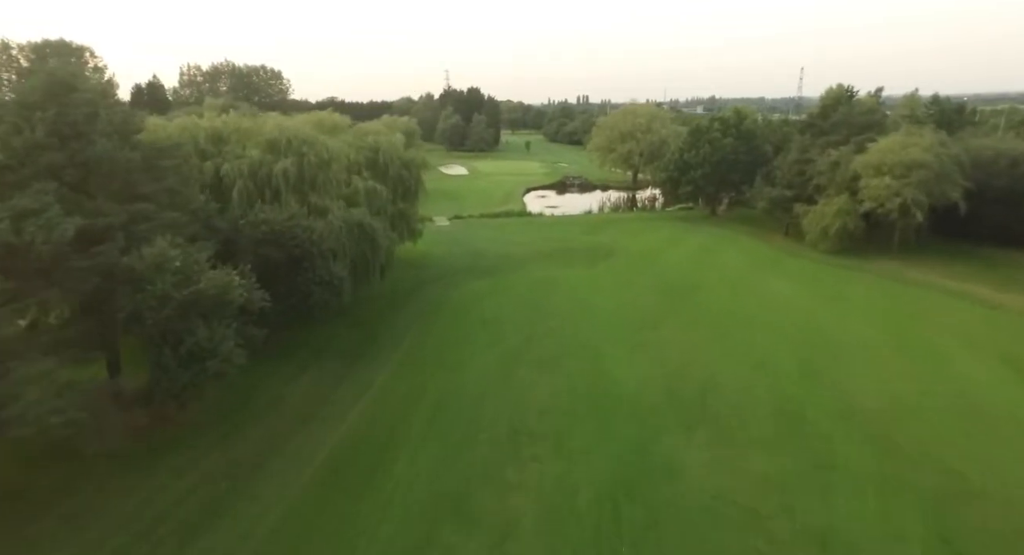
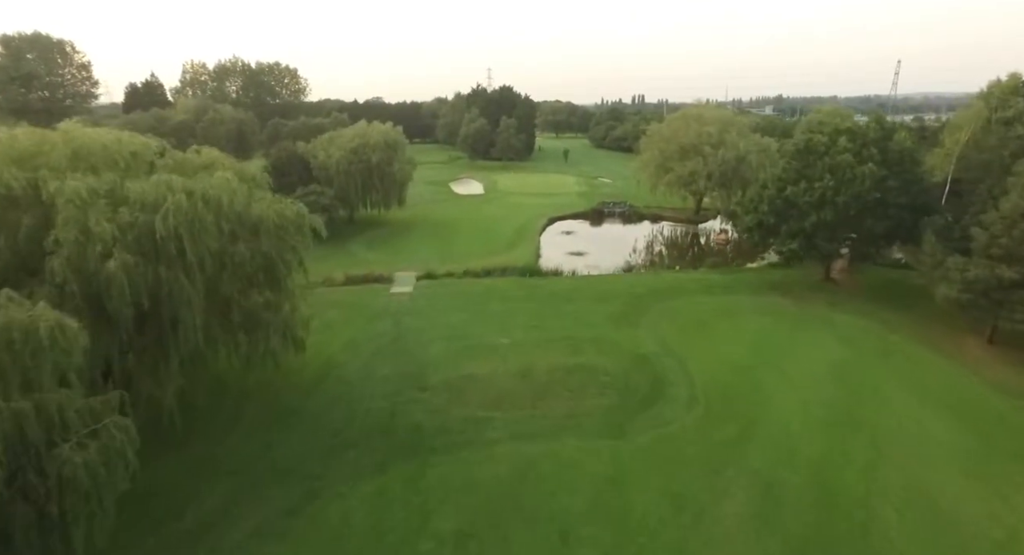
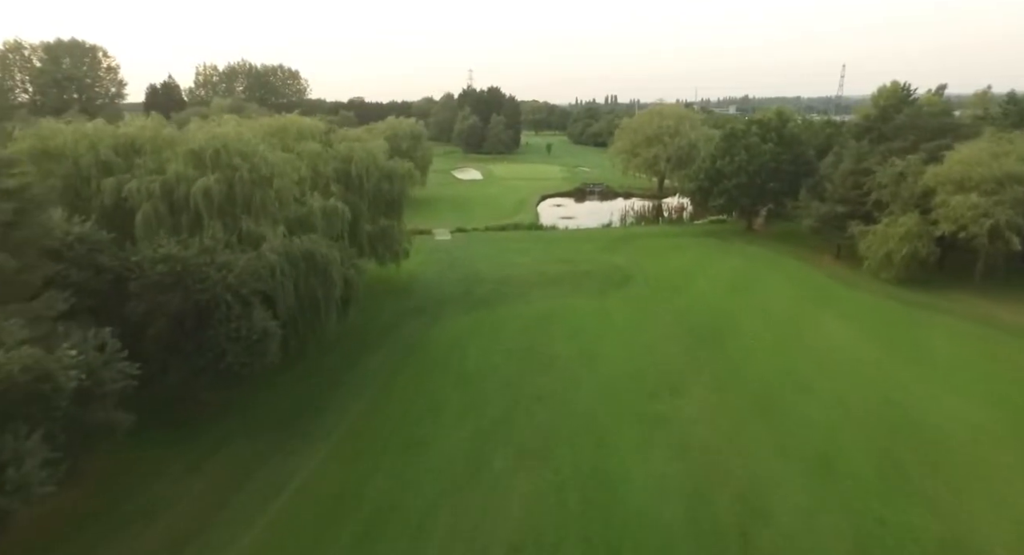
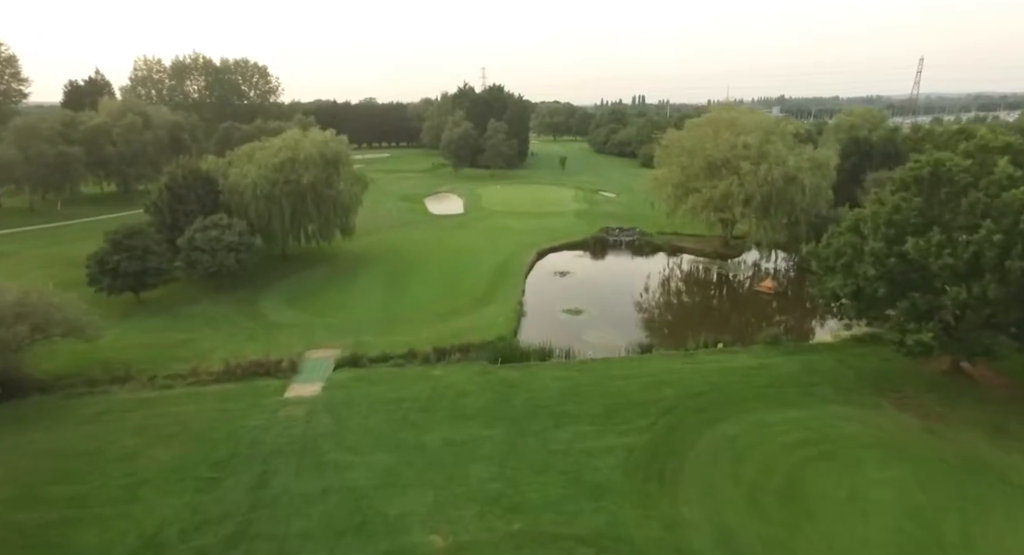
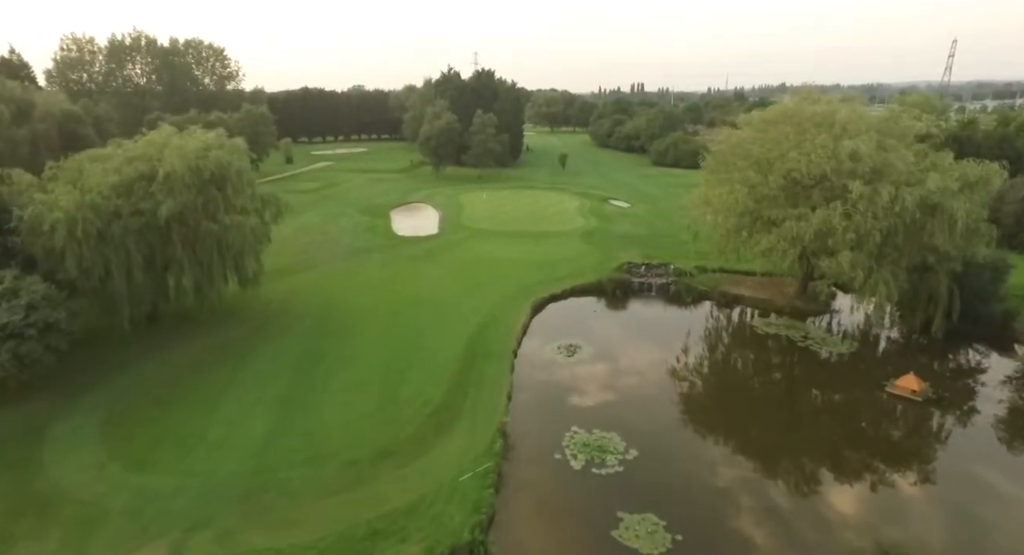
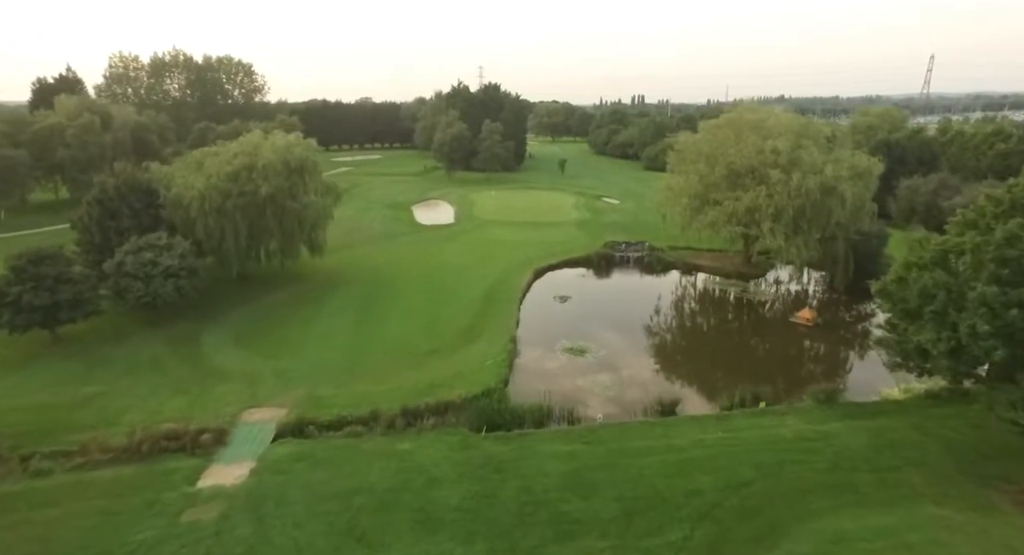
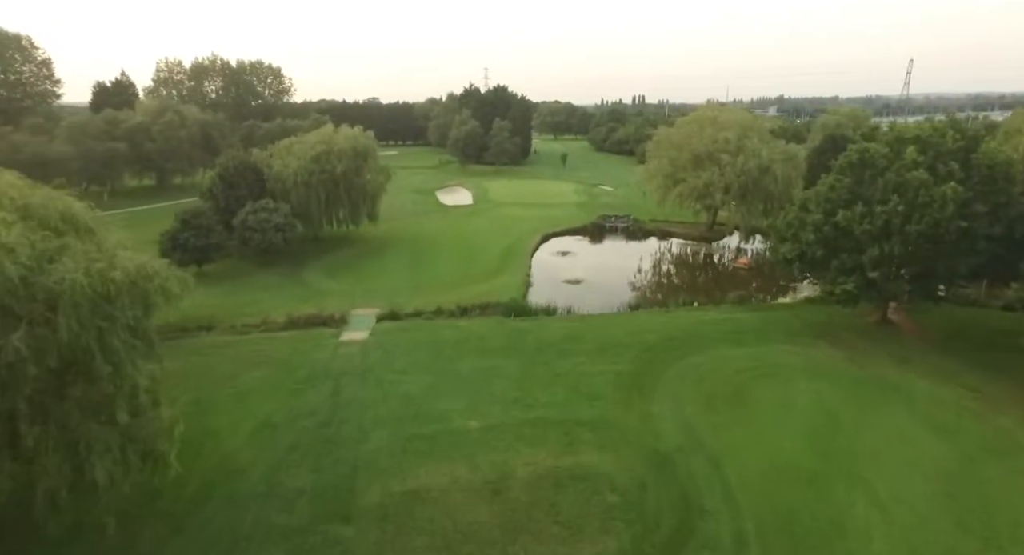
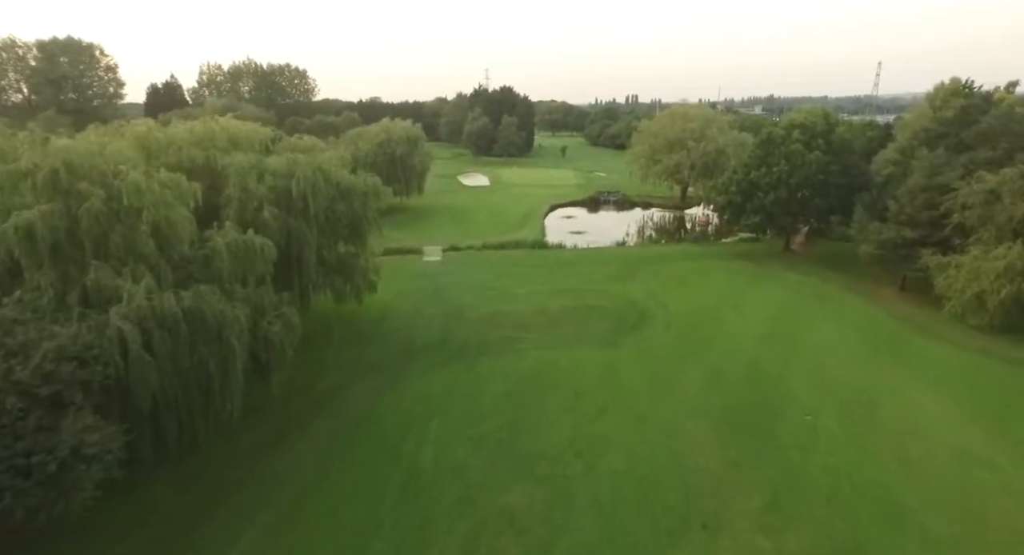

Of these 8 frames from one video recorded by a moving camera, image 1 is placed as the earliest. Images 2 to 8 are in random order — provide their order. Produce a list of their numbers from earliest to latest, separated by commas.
3, 8, 2, 7, 4, 6, 5
